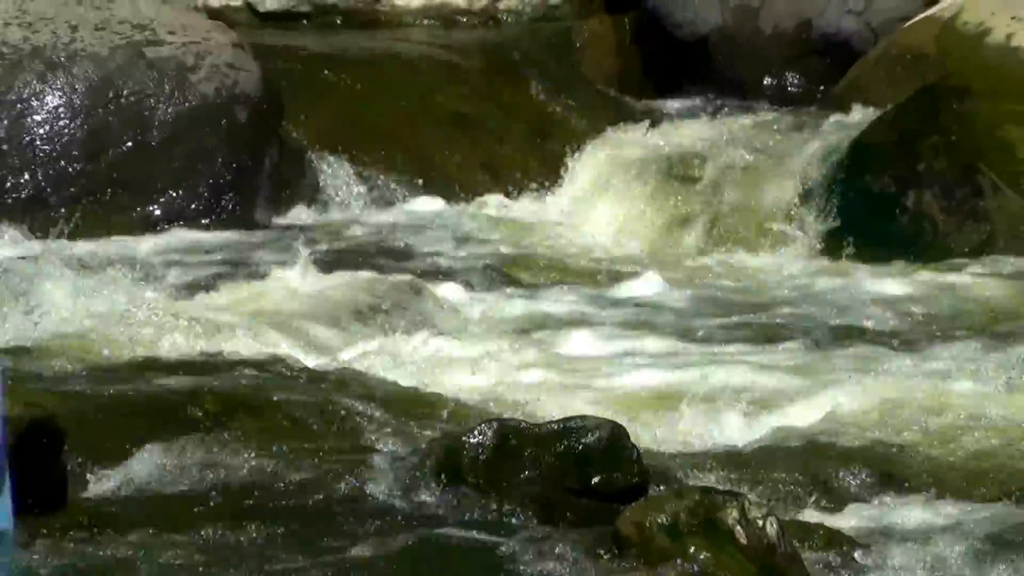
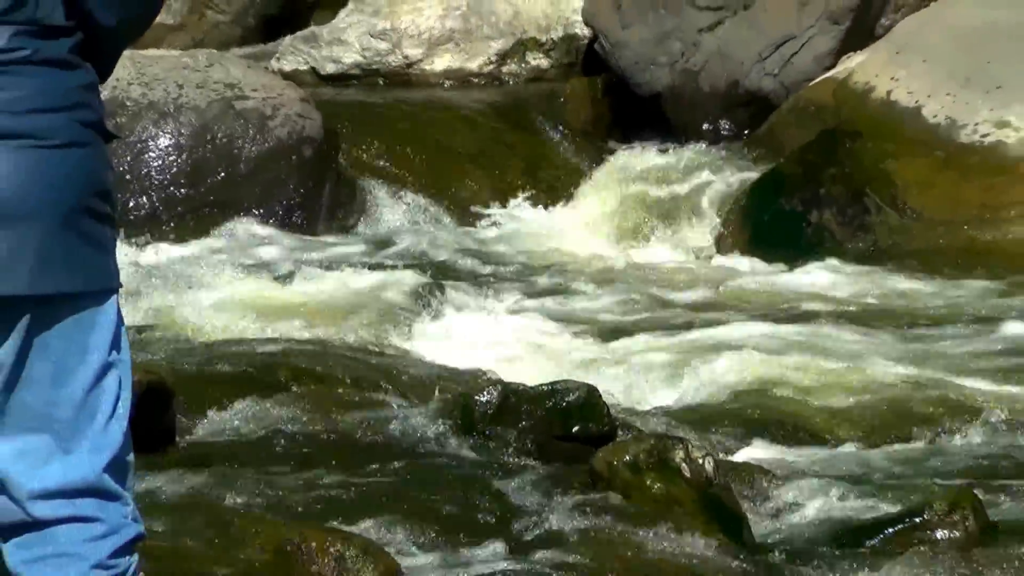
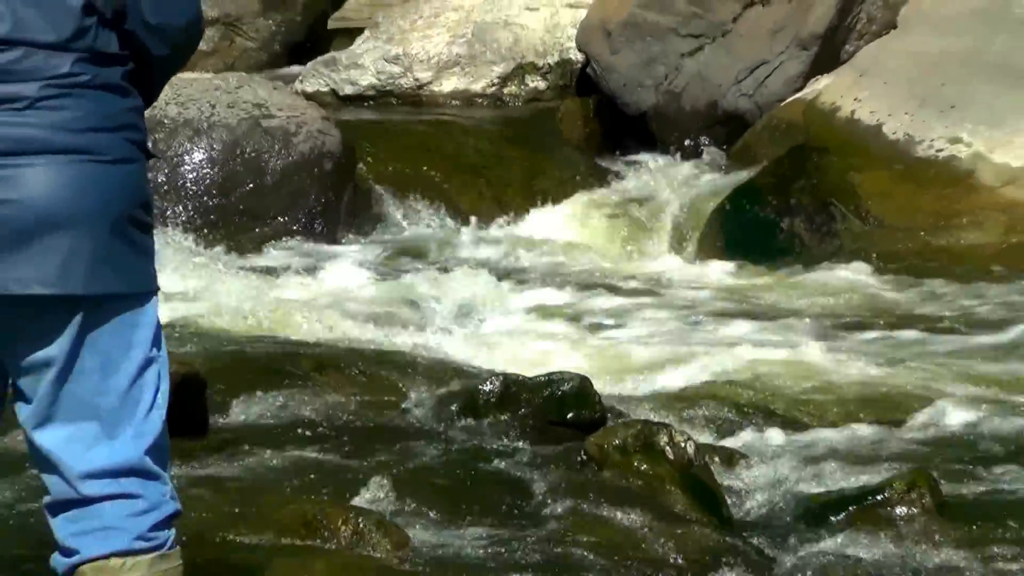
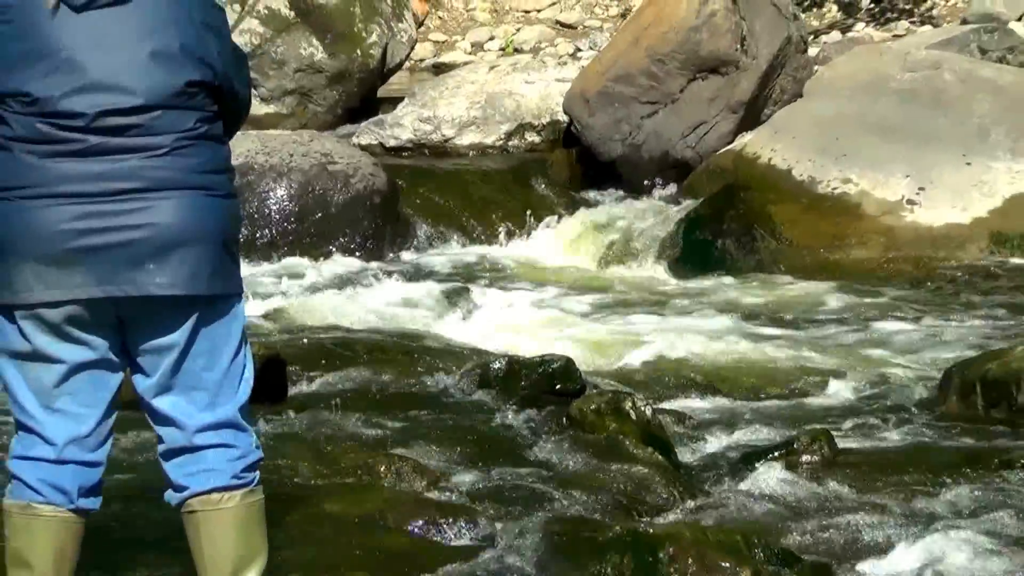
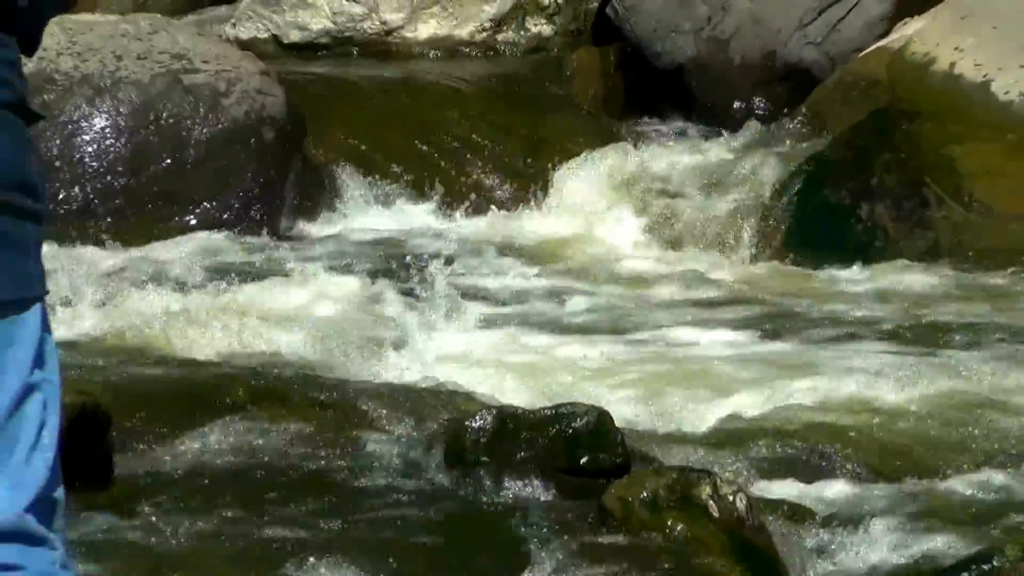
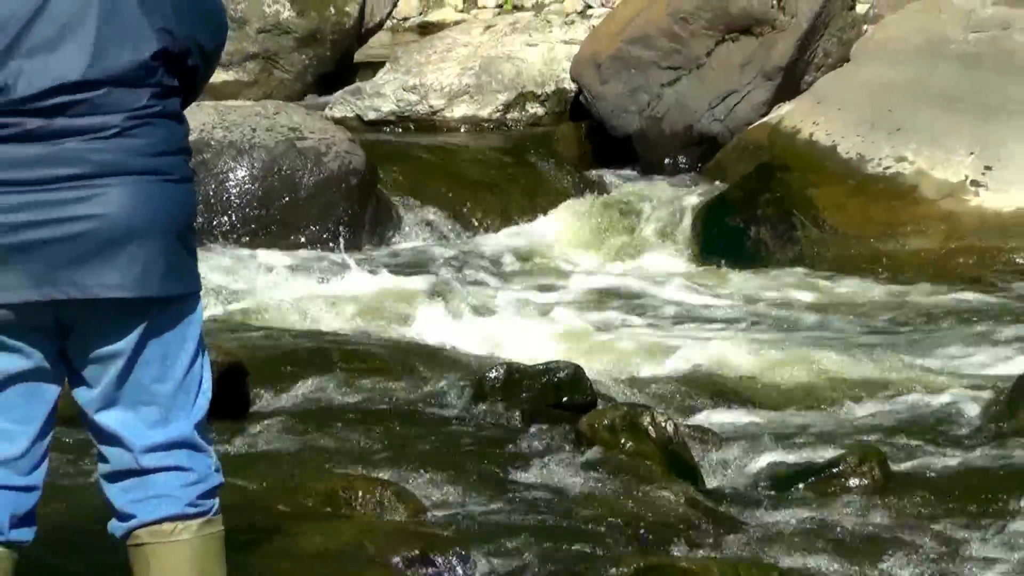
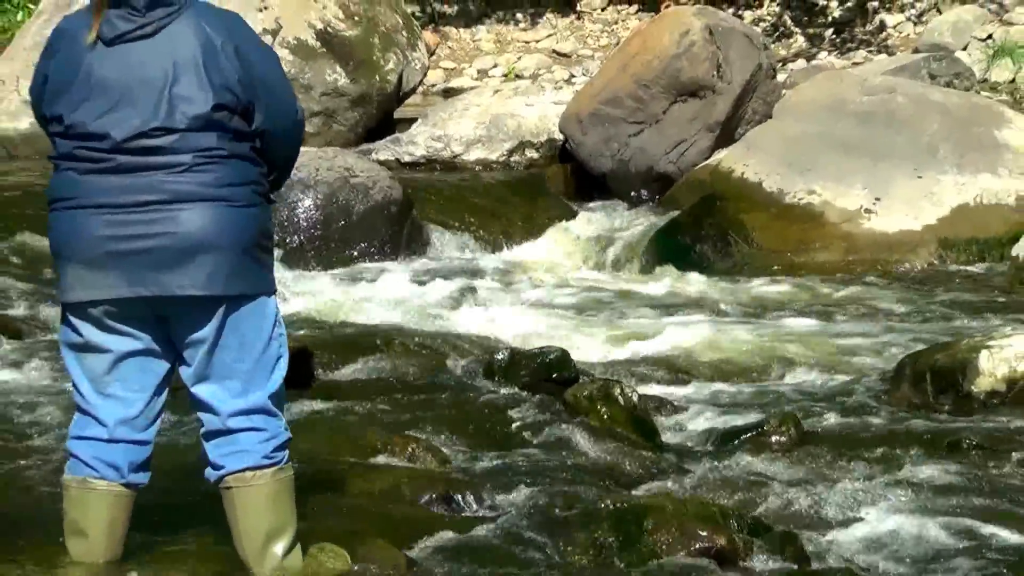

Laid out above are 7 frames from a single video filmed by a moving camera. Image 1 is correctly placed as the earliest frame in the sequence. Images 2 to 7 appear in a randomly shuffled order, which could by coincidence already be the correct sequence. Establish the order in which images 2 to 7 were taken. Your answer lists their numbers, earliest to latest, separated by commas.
5, 2, 3, 6, 4, 7
